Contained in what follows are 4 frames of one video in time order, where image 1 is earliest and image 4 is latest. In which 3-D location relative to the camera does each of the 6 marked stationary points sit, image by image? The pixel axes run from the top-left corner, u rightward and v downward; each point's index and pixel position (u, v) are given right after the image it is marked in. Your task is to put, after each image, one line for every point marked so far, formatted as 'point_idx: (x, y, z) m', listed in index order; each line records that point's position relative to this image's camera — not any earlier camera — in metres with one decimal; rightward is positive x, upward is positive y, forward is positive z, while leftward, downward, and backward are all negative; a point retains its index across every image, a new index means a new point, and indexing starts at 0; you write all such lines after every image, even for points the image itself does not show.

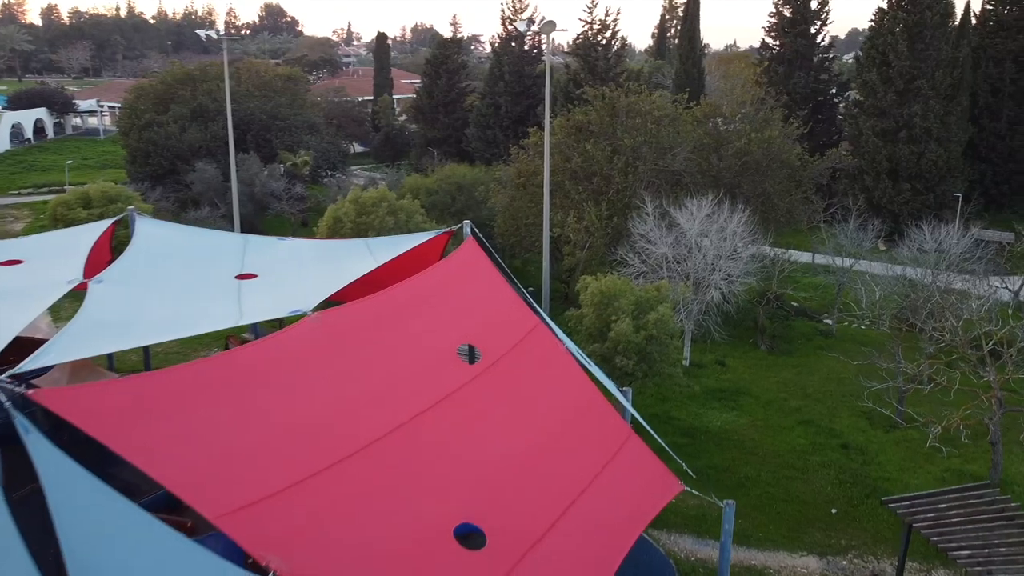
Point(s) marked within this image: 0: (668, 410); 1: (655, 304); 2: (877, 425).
0: (+3.3, -2.5, +17.1) m
1: (+2.7, -0.3, +15.5) m
2: (+7.4, -2.8, +16.6) m
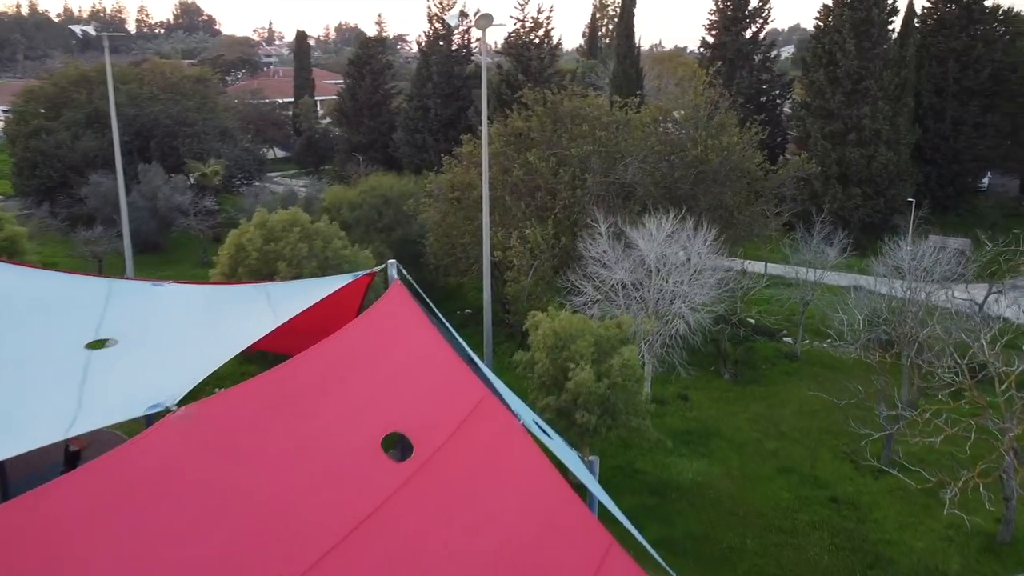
0: (+2.2, -3.1, +14.9) m
1: (+1.7, -0.9, +13.2) m
2: (+6.4, -3.3, +14.7) m
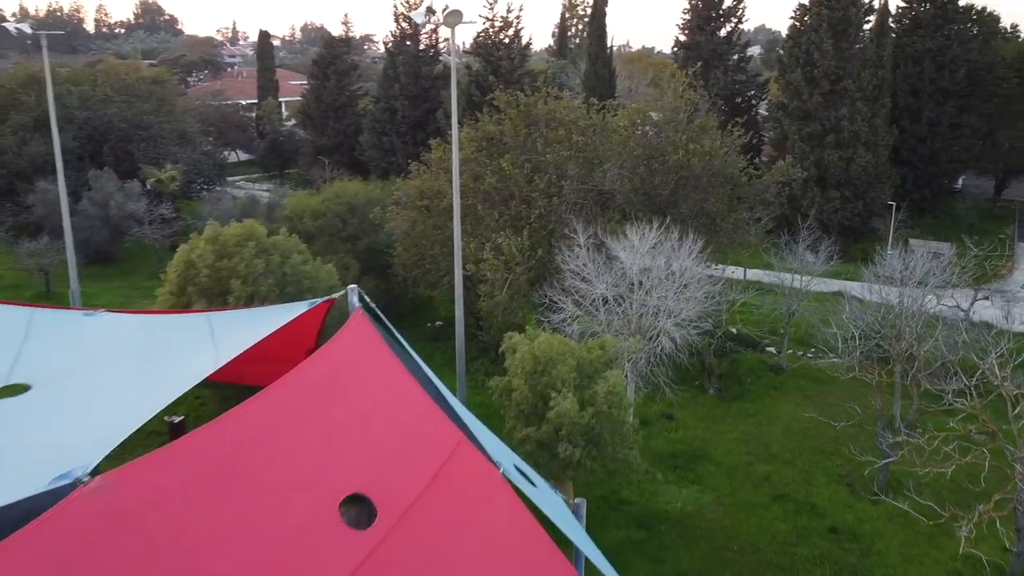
0: (+1.8, -3.4, +13.9) m
1: (+1.3, -1.2, +12.2) m
2: (+6.0, -3.5, +13.8) m
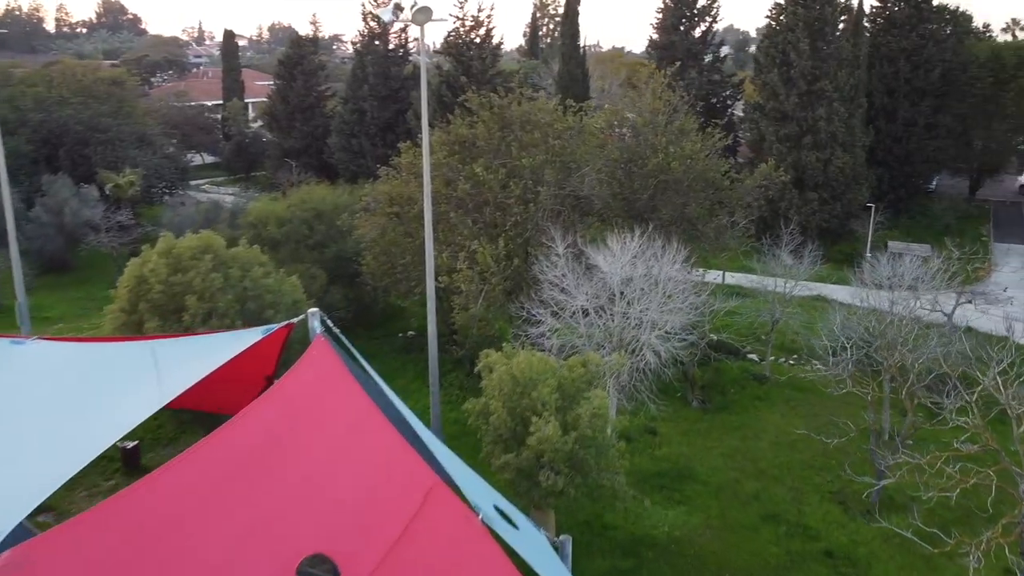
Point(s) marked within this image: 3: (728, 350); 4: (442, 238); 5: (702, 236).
0: (+1.4, -3.6, +13.1) m
1: (+1.0, -1.4, +11.5) m
2: (+5.6, -3.7, +13.2) m
3: (+5.3, -1.5, +19.9) m
4: (-1.4, +1.0, +16.9) m
5: (+4.3, +1.2, +18.4) m
